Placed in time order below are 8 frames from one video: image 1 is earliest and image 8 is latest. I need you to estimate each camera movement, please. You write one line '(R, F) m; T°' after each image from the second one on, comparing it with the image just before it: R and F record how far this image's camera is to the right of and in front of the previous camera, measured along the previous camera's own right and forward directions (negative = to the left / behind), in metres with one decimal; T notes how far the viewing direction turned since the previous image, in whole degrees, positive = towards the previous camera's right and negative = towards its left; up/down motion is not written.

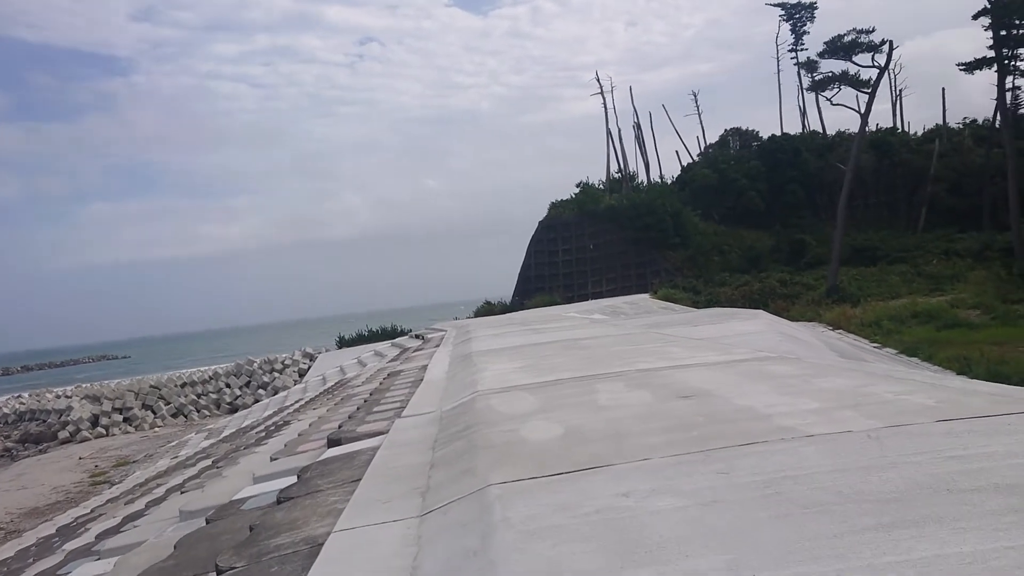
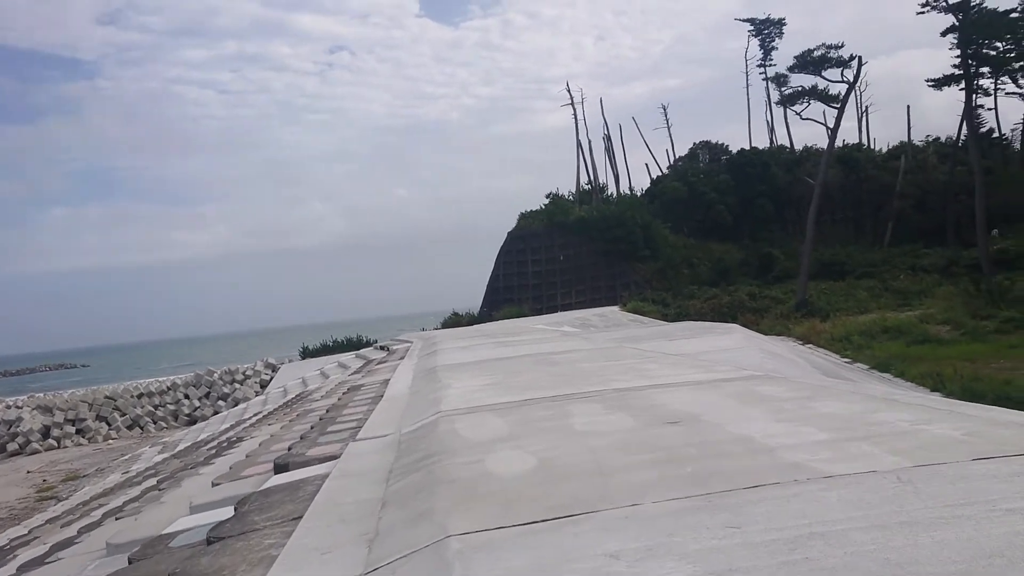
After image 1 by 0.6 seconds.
(0.0, +0.3) m; +2°
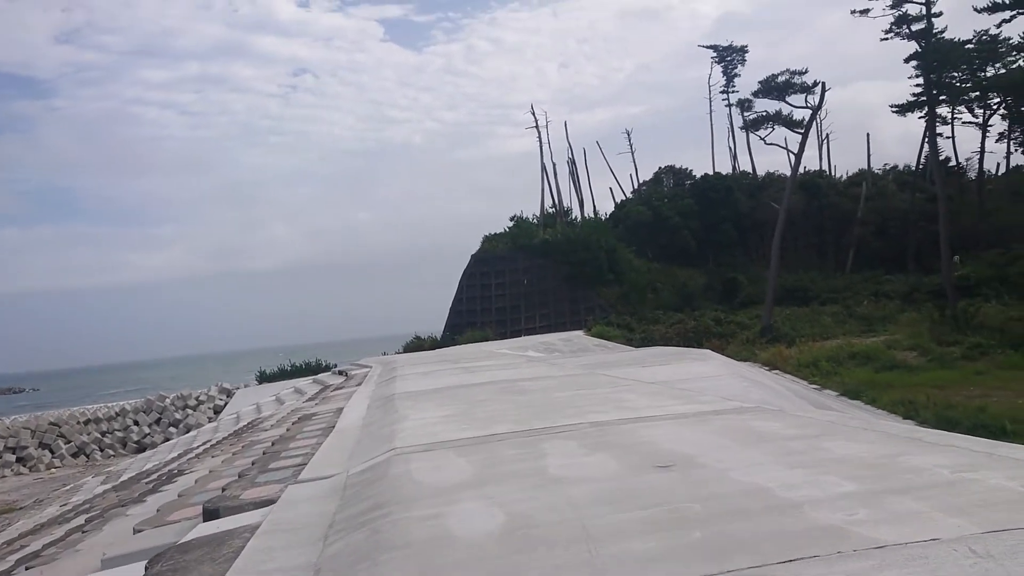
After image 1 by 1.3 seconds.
(0.0, +0.4) m; +2°
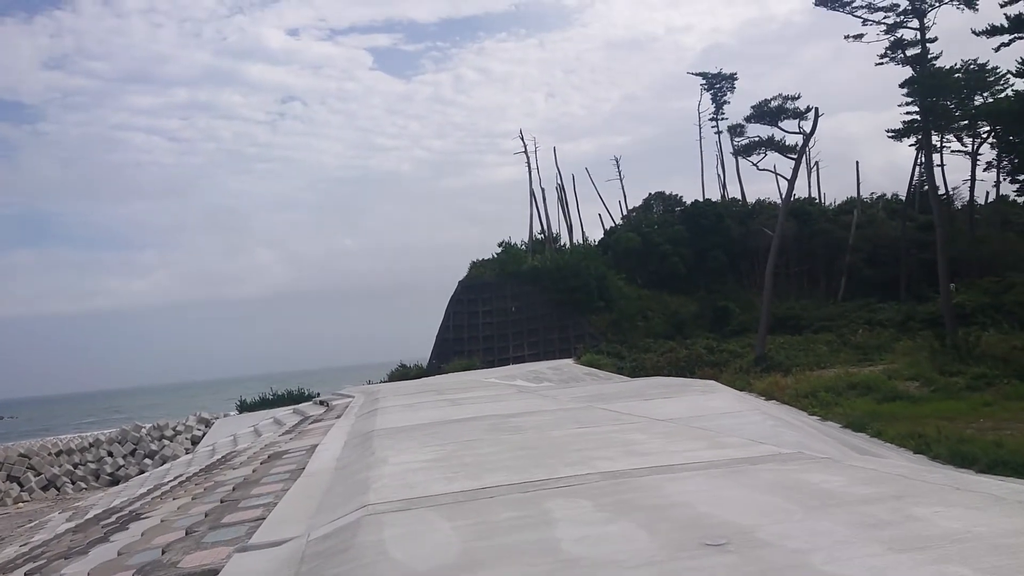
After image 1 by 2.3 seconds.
(0.0, +0.5) m; +1°
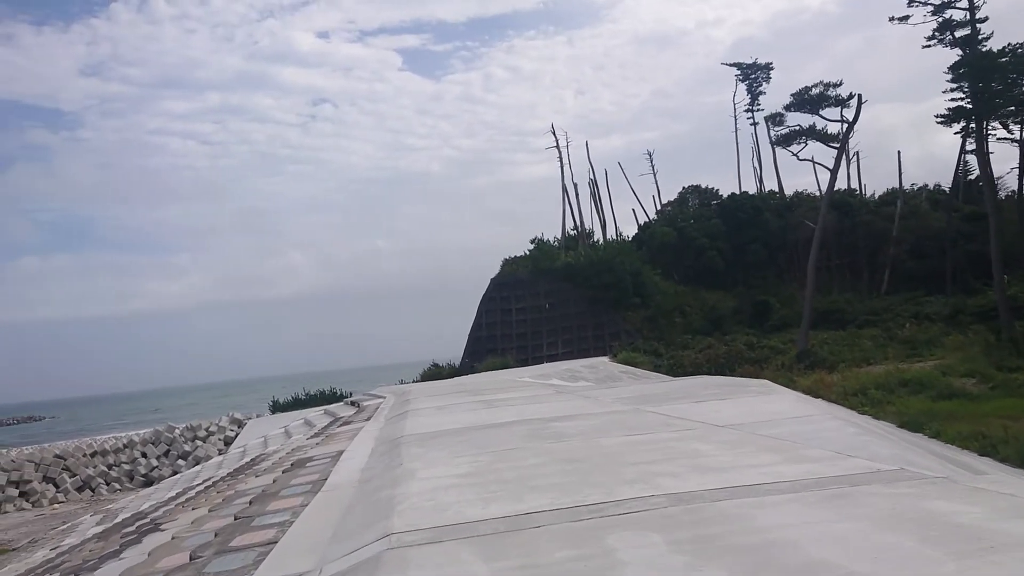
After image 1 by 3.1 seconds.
(0.0, +0.4) m; -2°
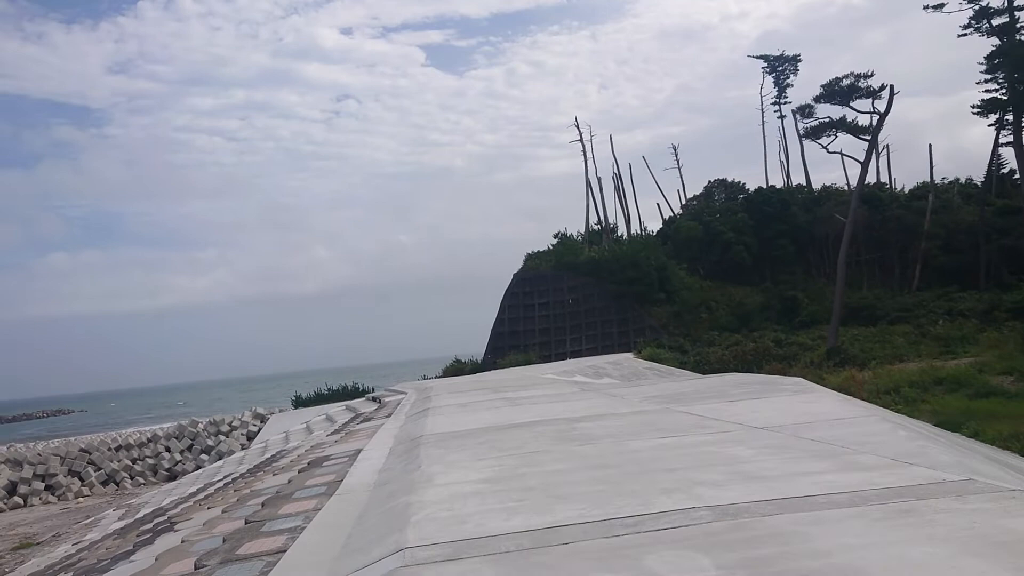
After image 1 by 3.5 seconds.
(0.0, +0.2) m; -2°
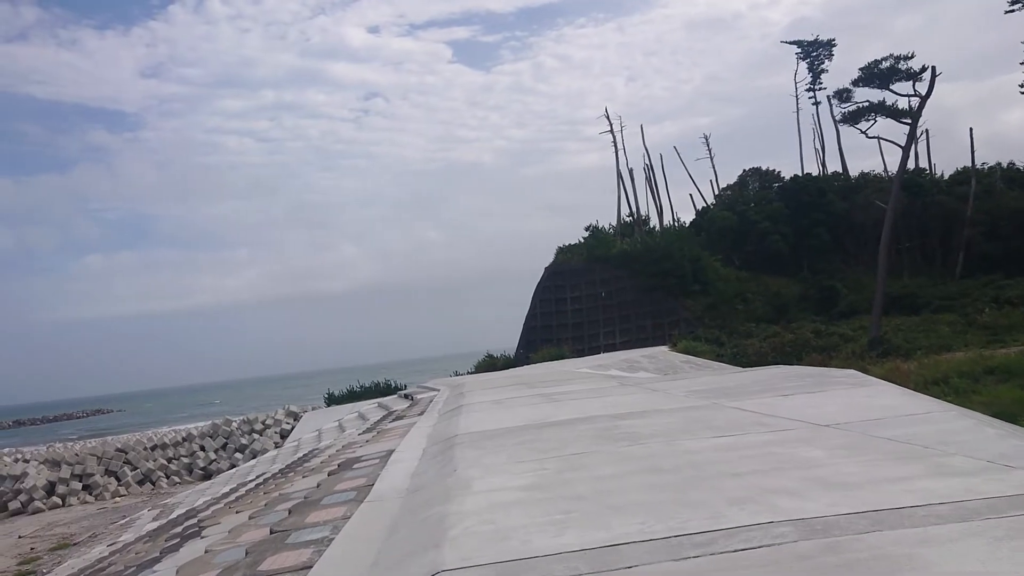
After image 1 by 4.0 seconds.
(0.0, +0.2) m; -2°
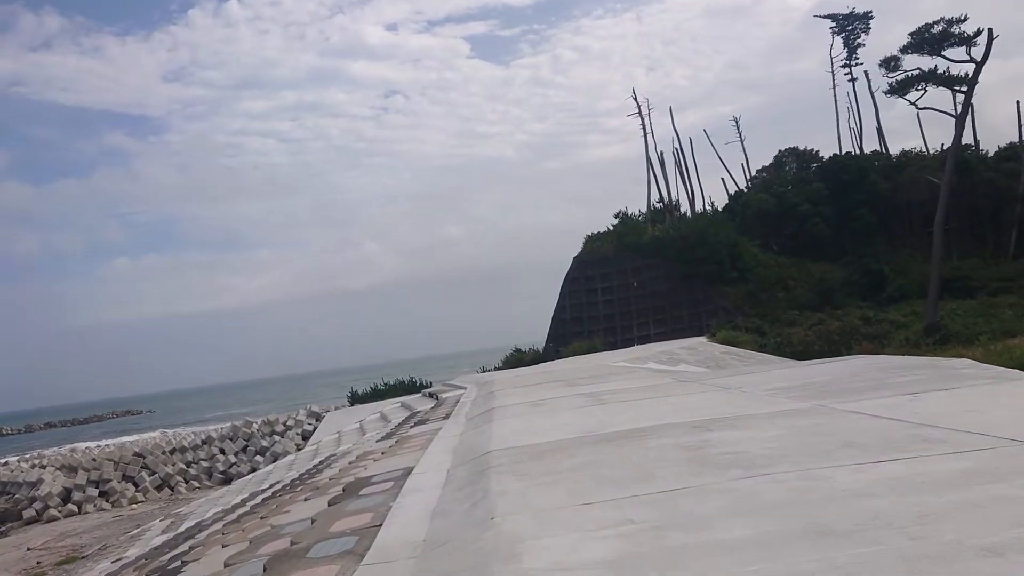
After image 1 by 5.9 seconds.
(-0.1, +0.9) m; -2°
